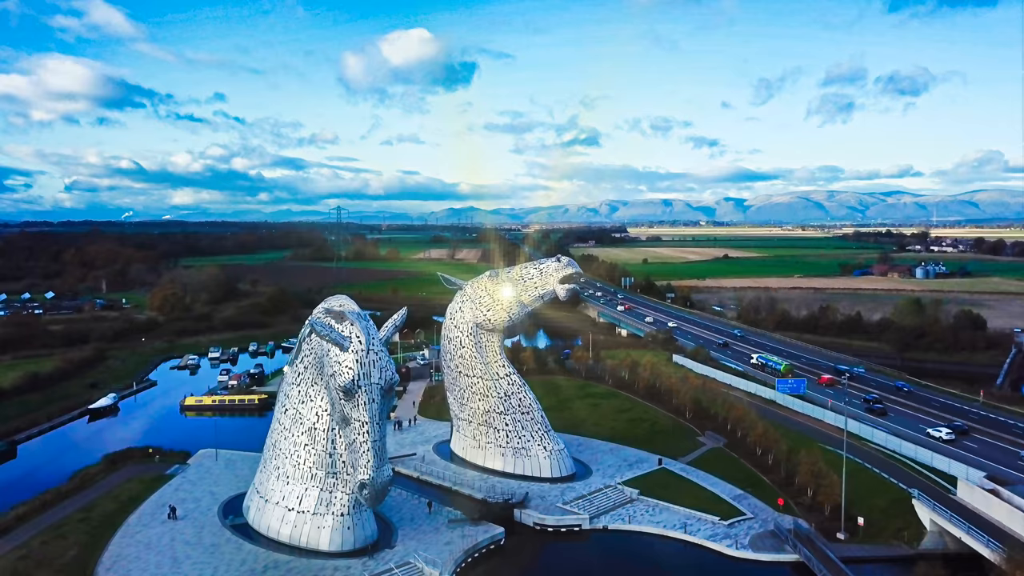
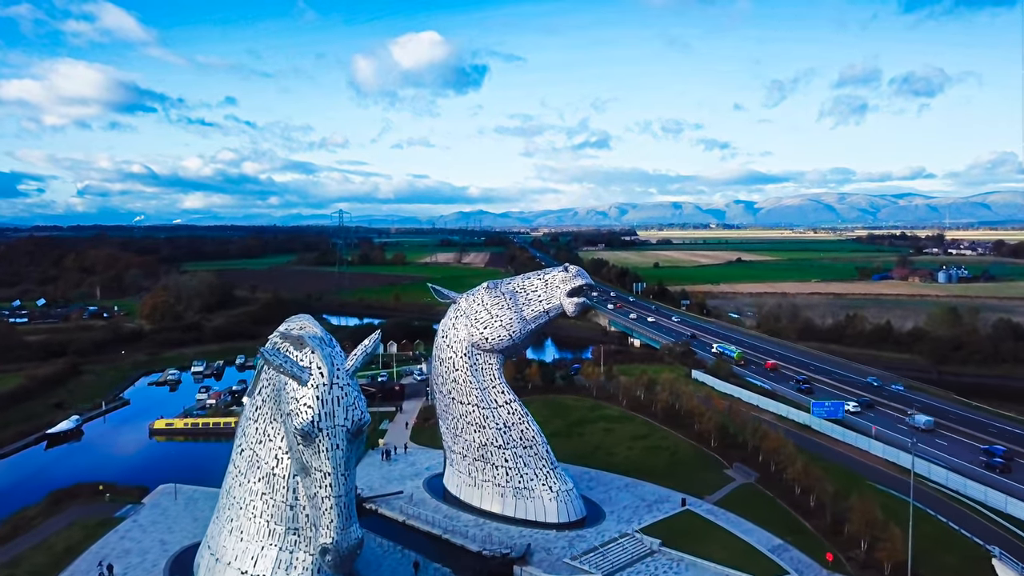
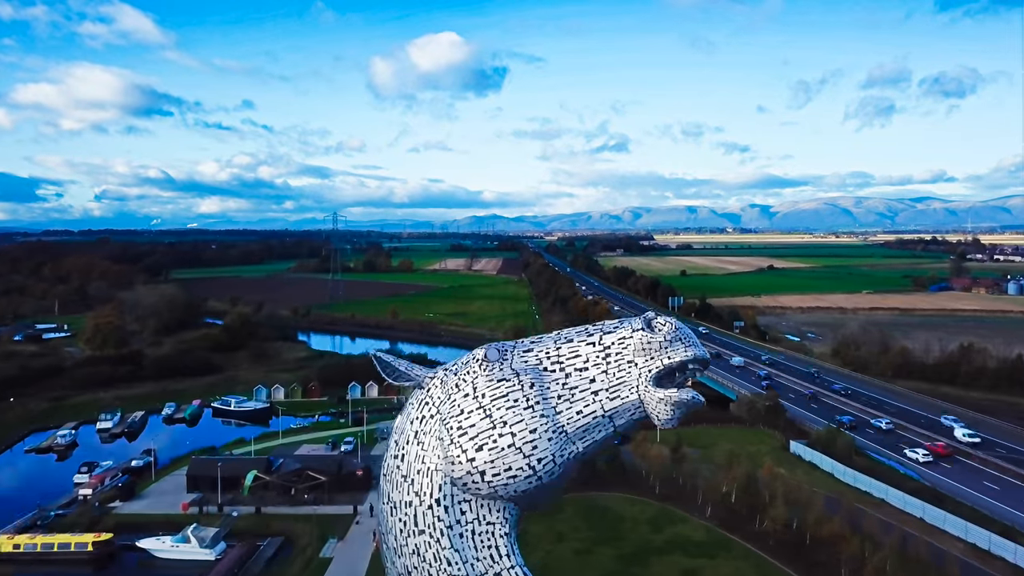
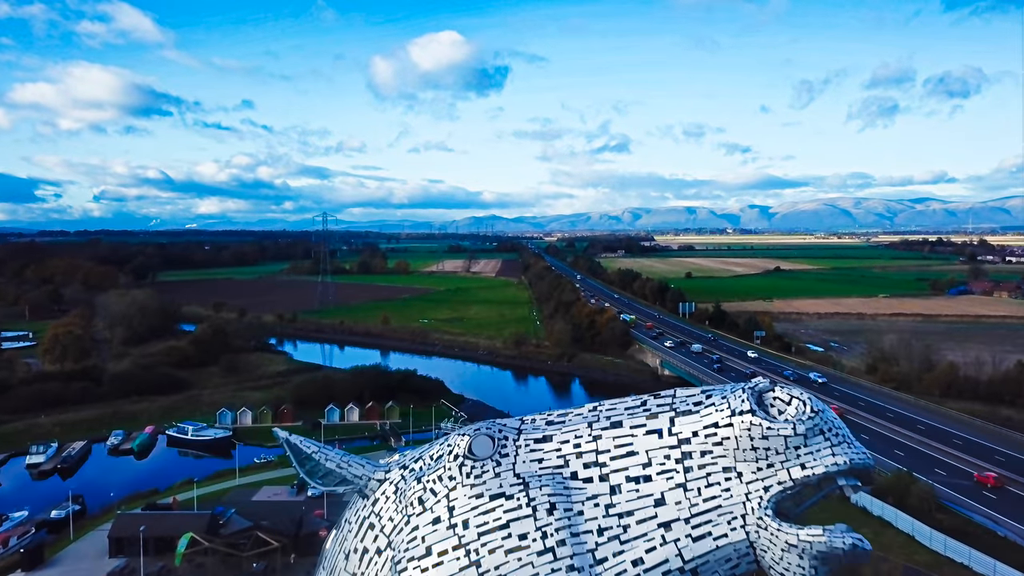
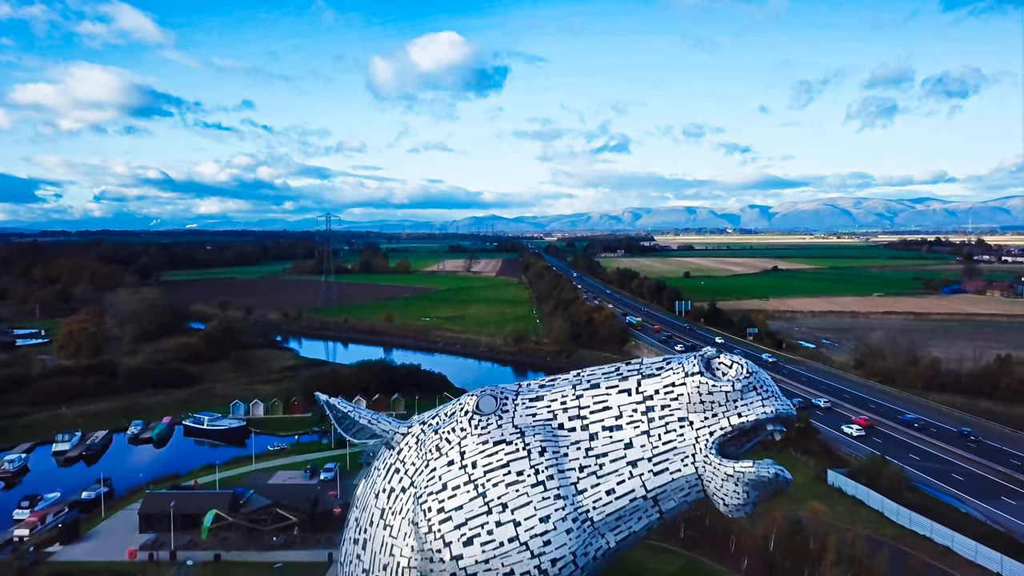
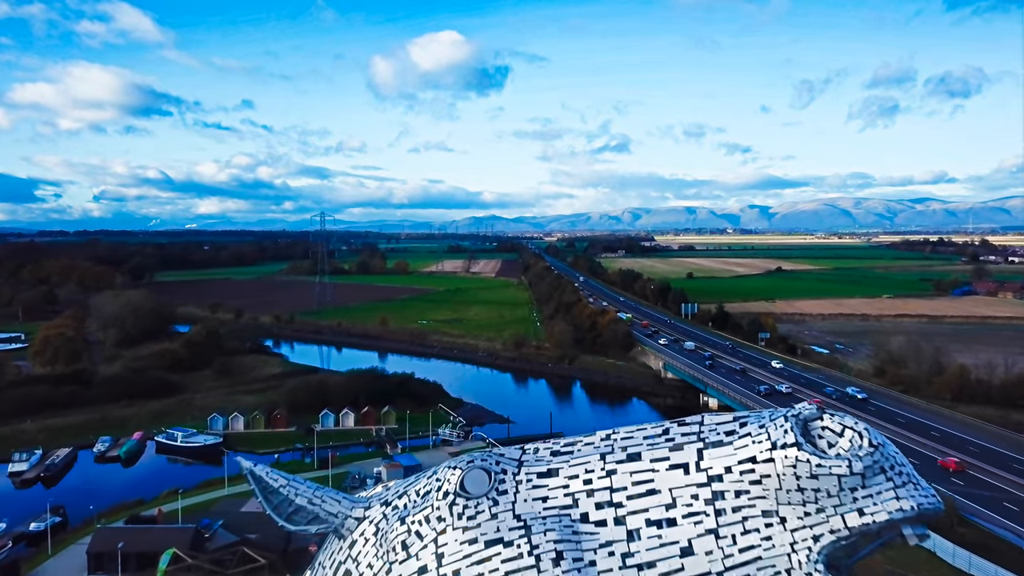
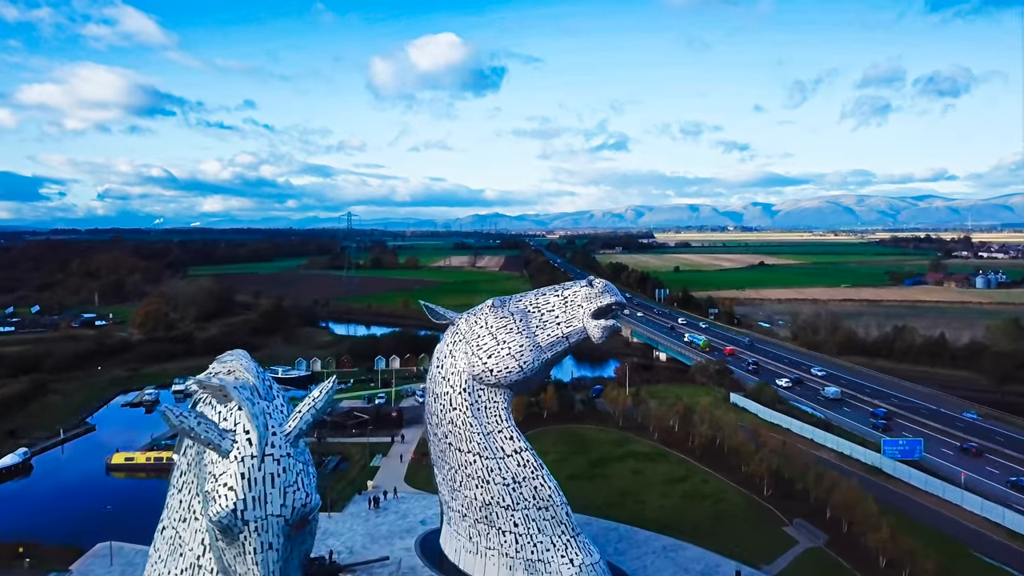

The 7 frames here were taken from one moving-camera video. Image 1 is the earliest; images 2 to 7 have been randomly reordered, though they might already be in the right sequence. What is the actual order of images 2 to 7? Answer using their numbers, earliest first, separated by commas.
2, 7, 3, 5, 4, 6
